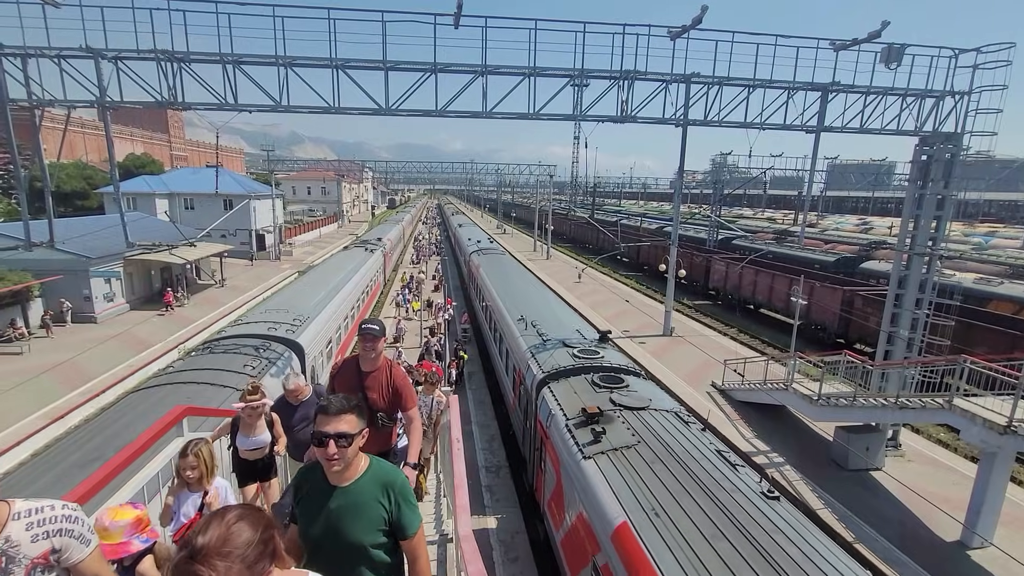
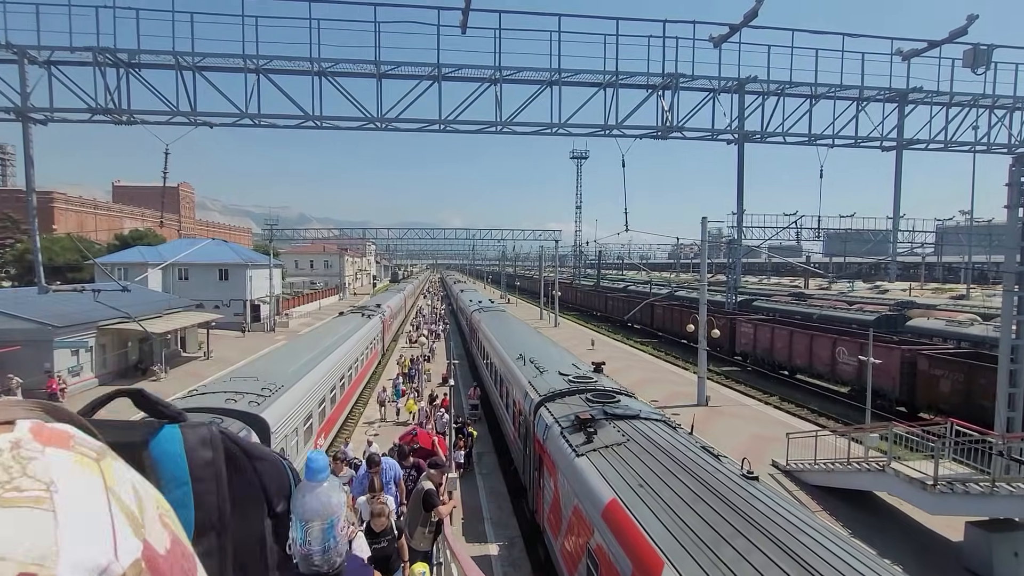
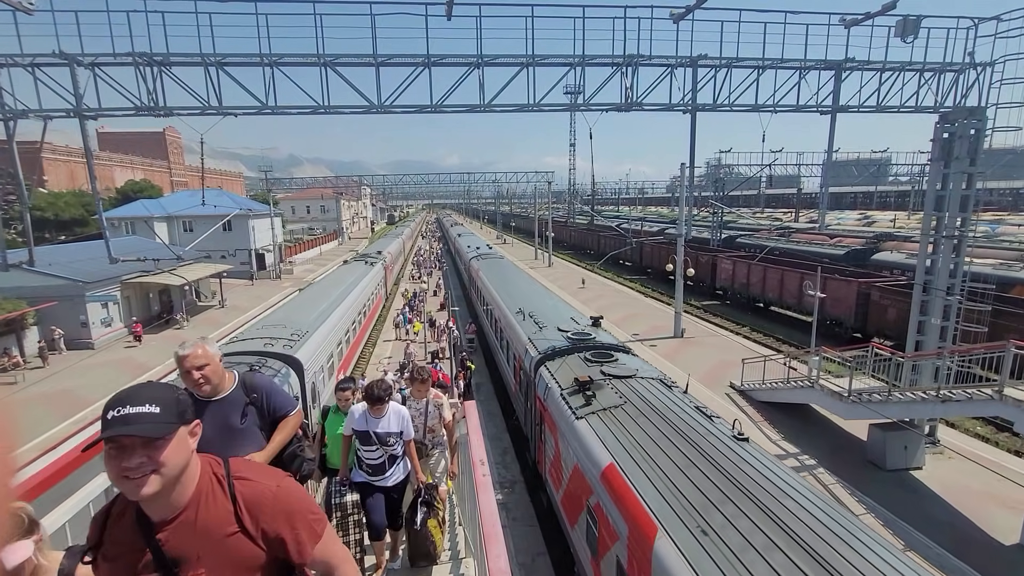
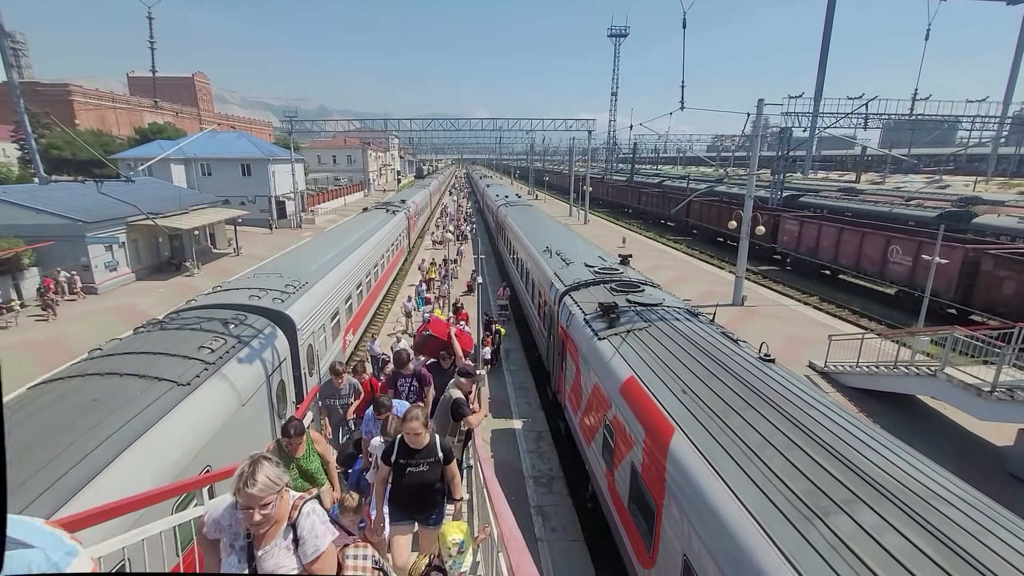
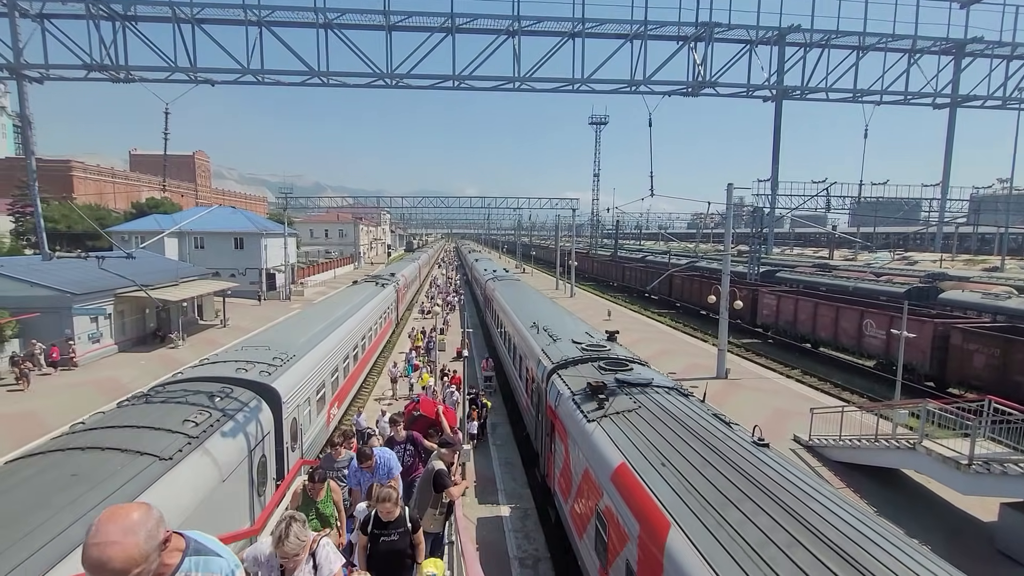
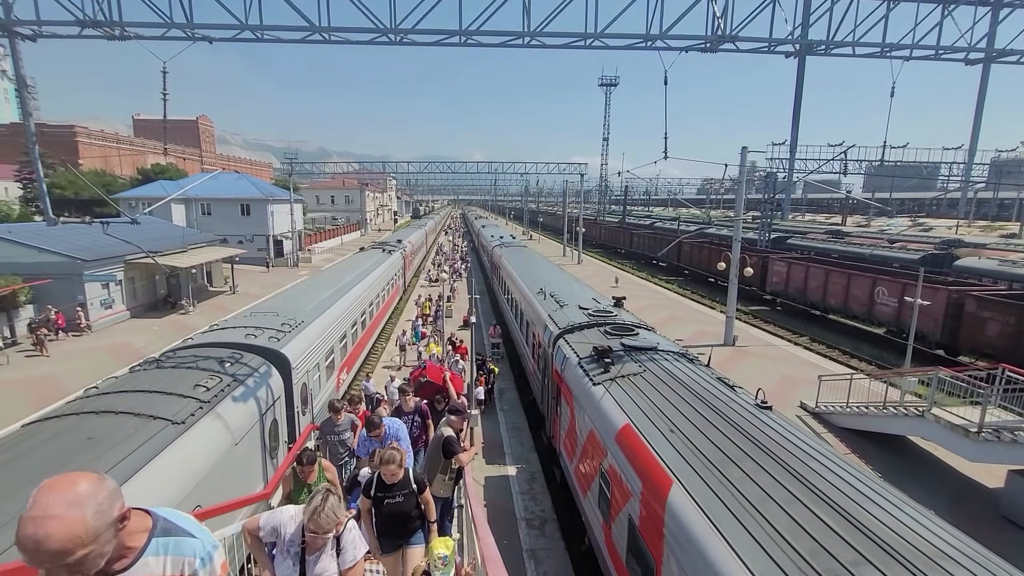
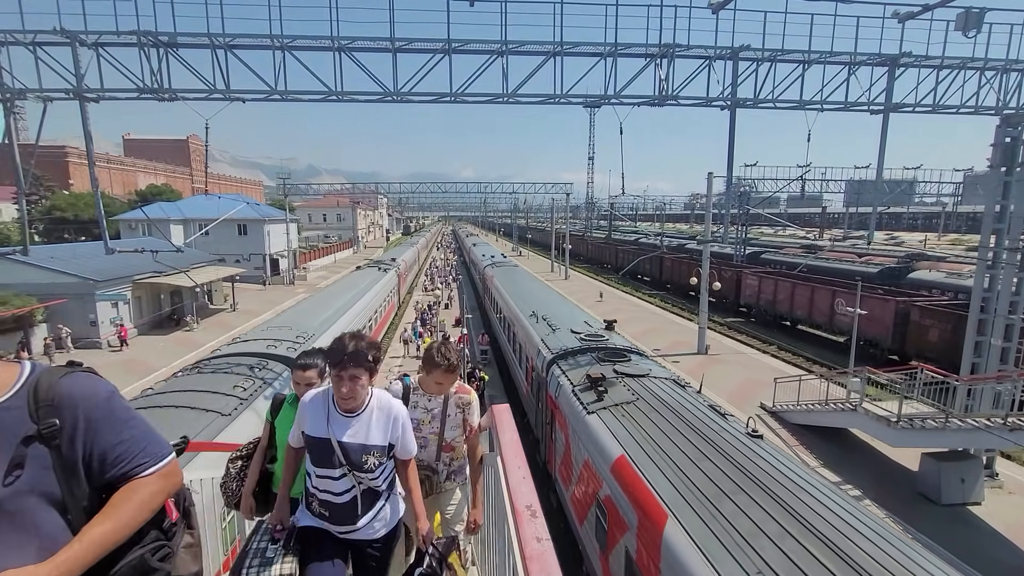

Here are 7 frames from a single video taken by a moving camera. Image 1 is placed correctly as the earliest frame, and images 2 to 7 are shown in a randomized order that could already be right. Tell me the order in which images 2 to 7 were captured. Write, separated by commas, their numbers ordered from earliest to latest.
3, 7, 2, 5, 6, 4
